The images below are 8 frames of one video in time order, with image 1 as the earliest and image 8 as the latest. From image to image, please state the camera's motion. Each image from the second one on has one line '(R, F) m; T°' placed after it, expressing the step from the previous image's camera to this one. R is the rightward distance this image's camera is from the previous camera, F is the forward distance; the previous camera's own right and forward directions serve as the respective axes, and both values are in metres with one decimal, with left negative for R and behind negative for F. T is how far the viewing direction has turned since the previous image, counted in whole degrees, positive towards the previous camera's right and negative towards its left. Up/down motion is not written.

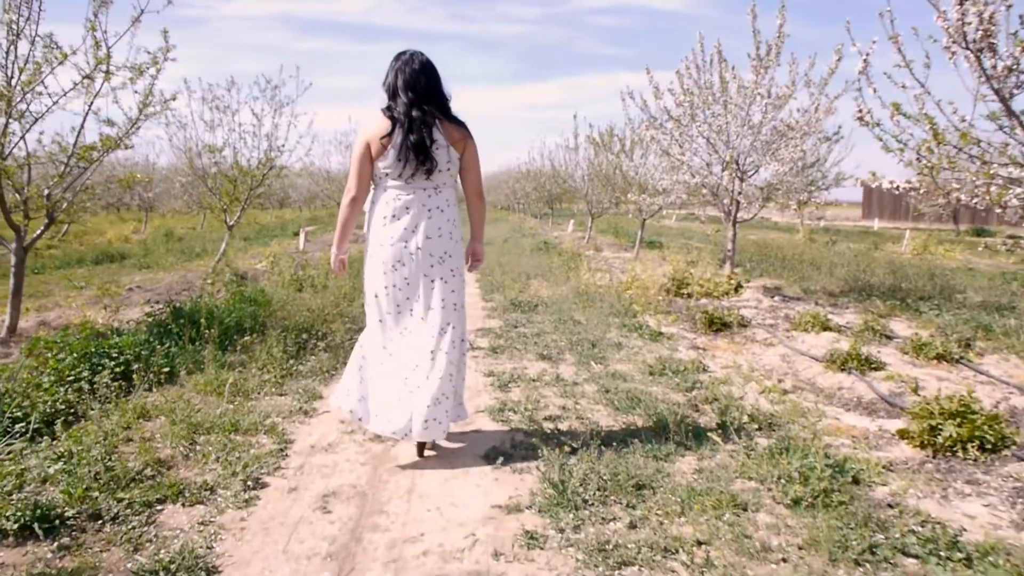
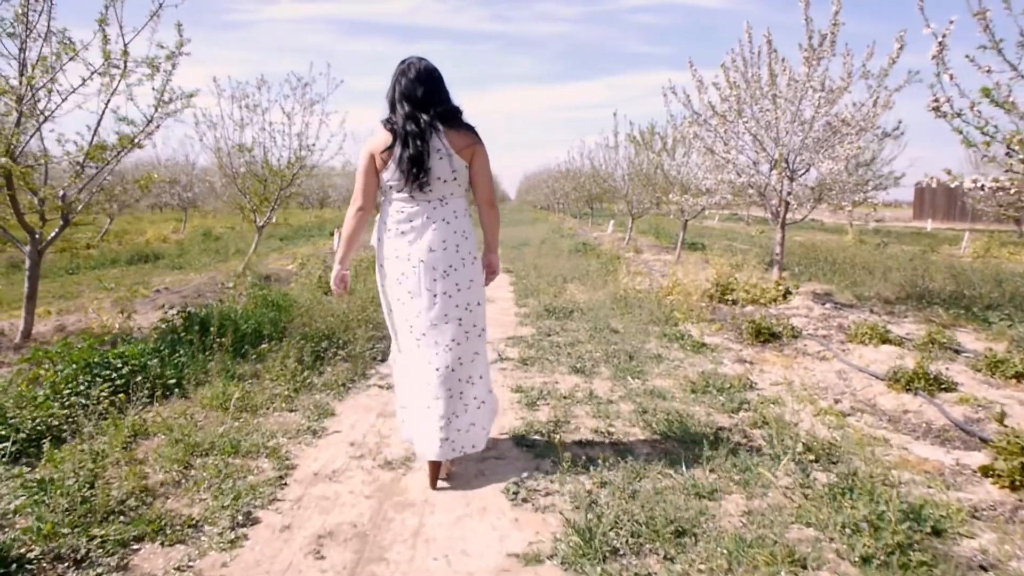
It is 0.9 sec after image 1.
(+0.1, +0.4) m; -3°
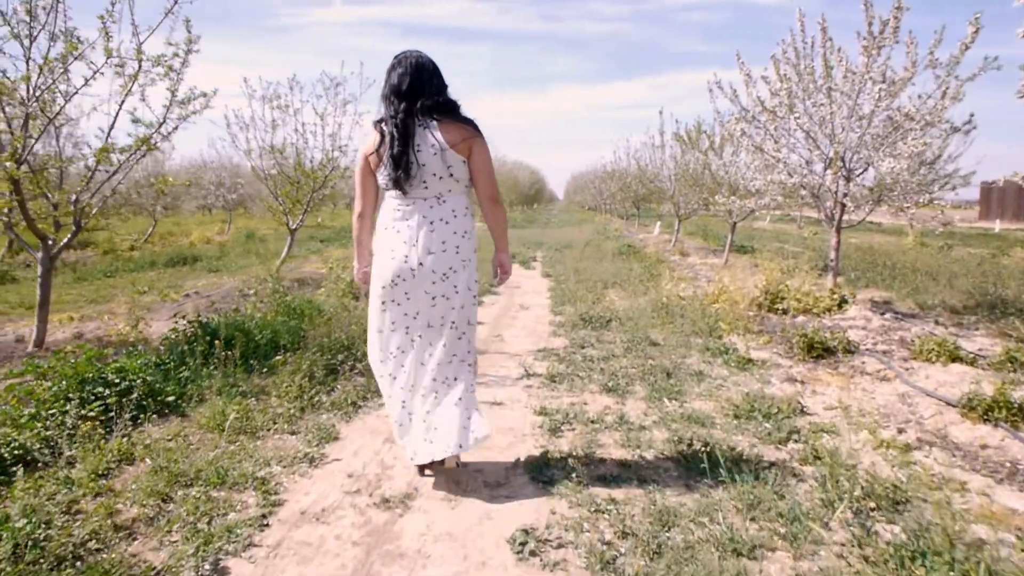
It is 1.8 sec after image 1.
(+0.2, +0.4) m; -4°
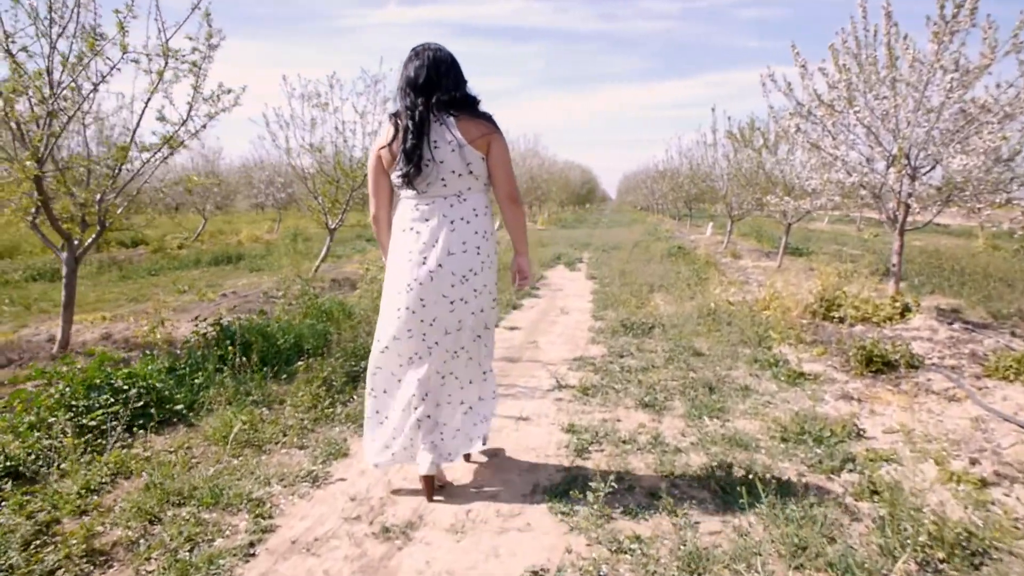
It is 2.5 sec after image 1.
(+0.1, +0.3) m; -4°
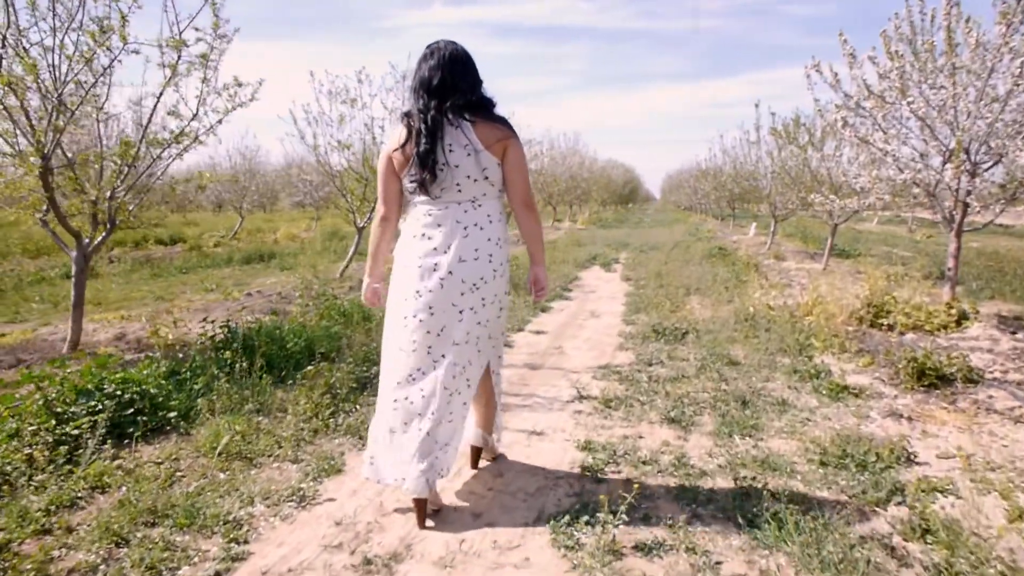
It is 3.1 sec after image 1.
(+0.2, +0.3) m; -3°
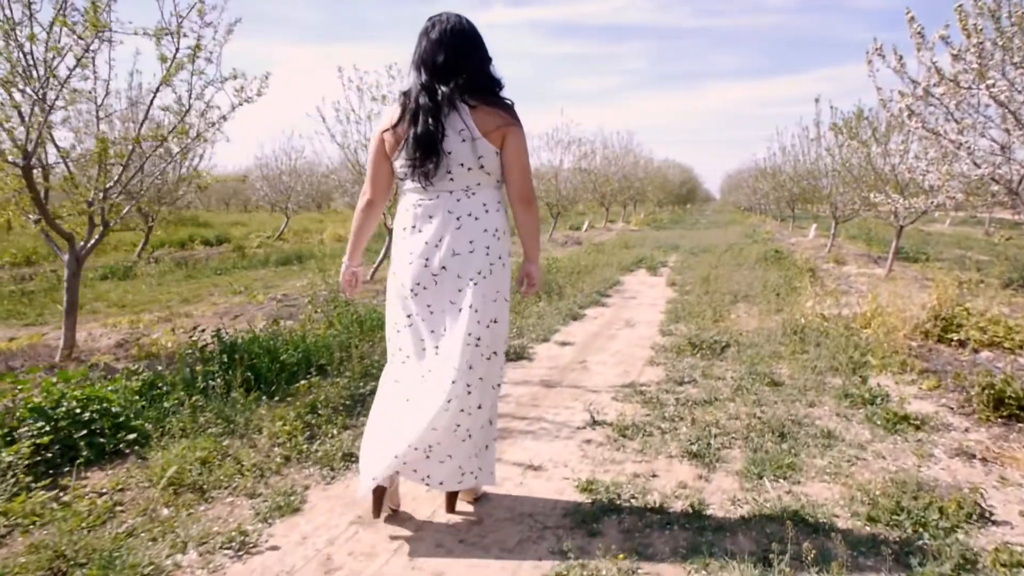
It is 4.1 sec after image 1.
(+0.3, +0.6) m; -4°
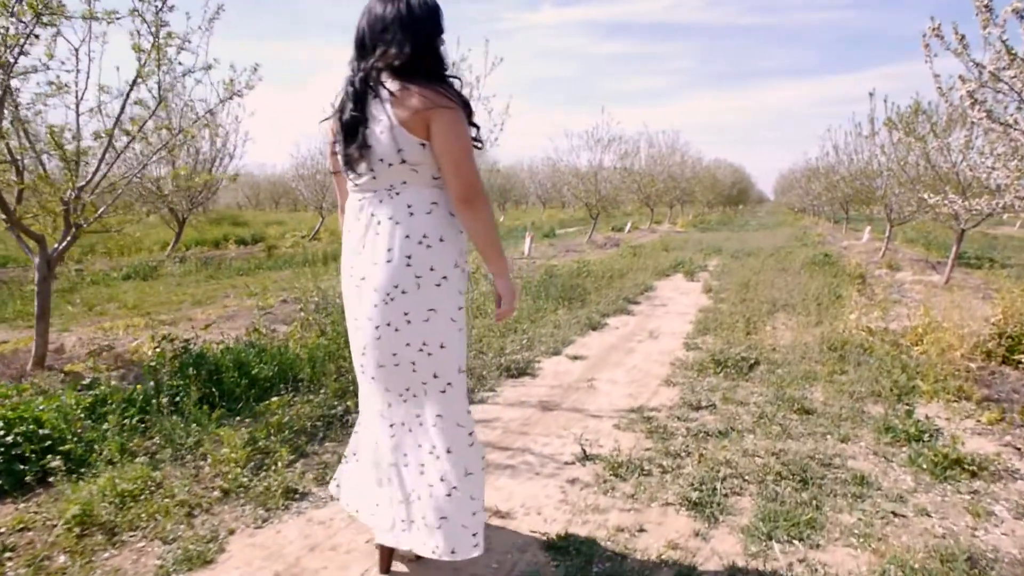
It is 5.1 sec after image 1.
(+0.3, +0.6) m; -4°
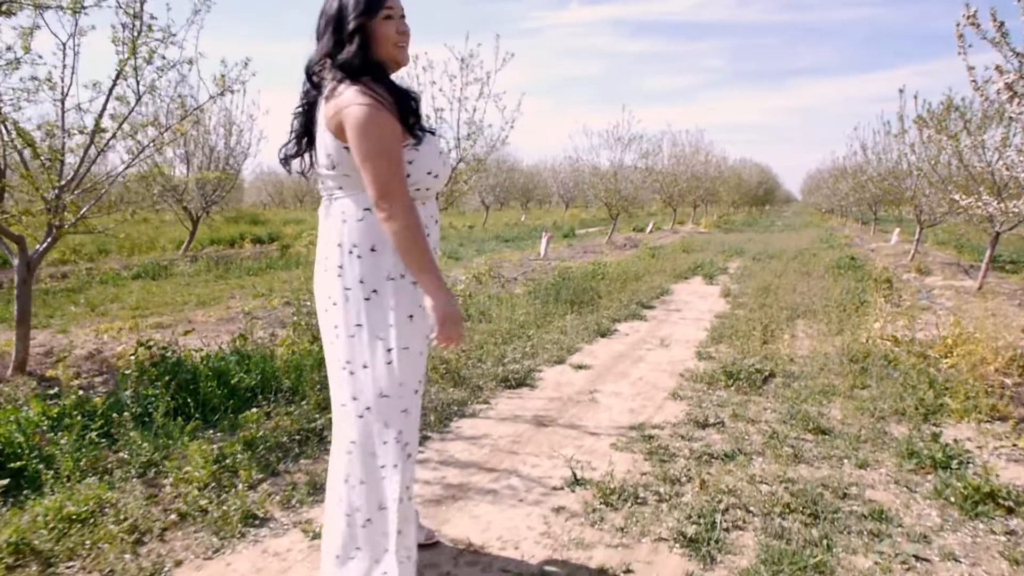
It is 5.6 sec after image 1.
(+0.2, +0.3) m; -2°
